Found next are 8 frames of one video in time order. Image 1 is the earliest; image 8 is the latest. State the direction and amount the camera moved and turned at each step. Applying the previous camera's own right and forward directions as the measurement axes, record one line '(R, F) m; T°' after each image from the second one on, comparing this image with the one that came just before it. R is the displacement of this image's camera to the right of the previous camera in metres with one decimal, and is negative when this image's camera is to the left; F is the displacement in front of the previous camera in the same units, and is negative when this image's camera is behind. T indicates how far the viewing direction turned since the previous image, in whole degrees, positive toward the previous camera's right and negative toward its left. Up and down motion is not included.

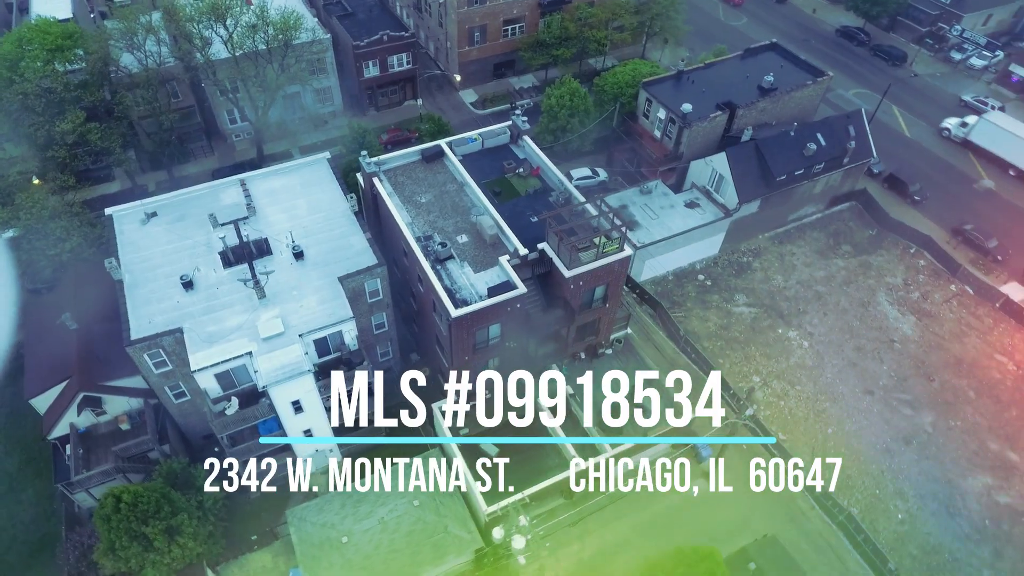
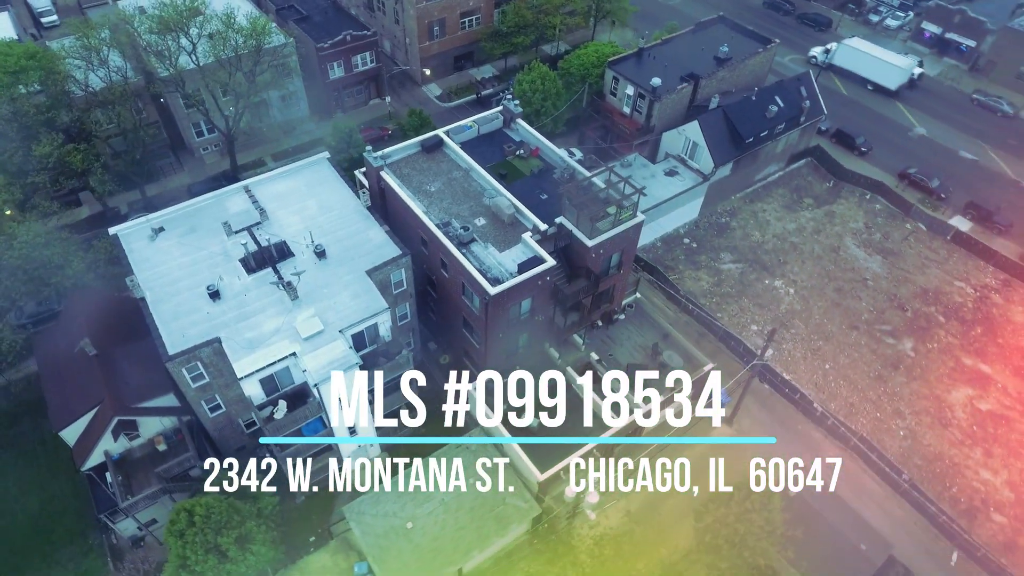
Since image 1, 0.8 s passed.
(-4.9, -0.9) m; +6°
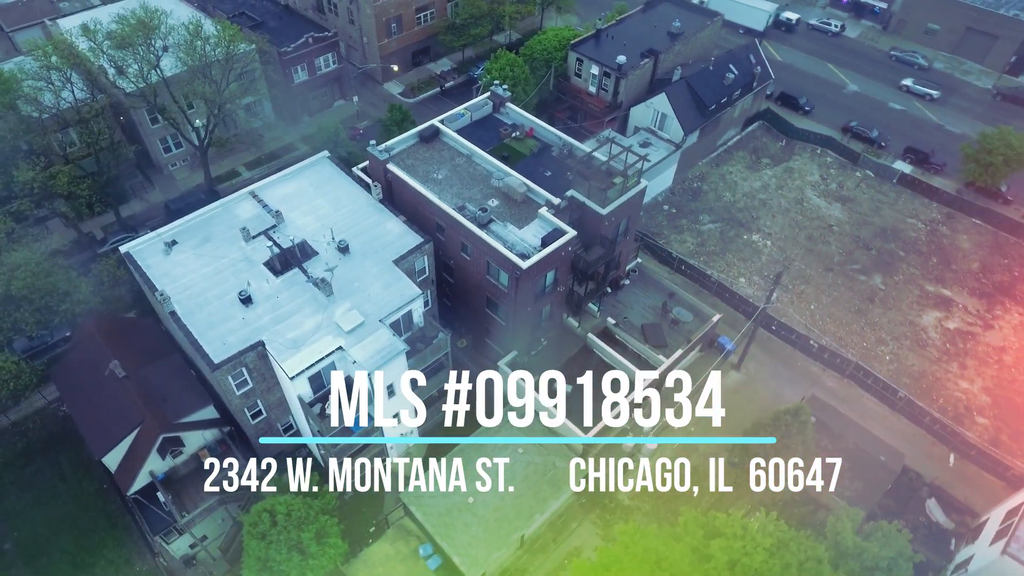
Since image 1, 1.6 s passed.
(-5.1, -1.0) m; +6°
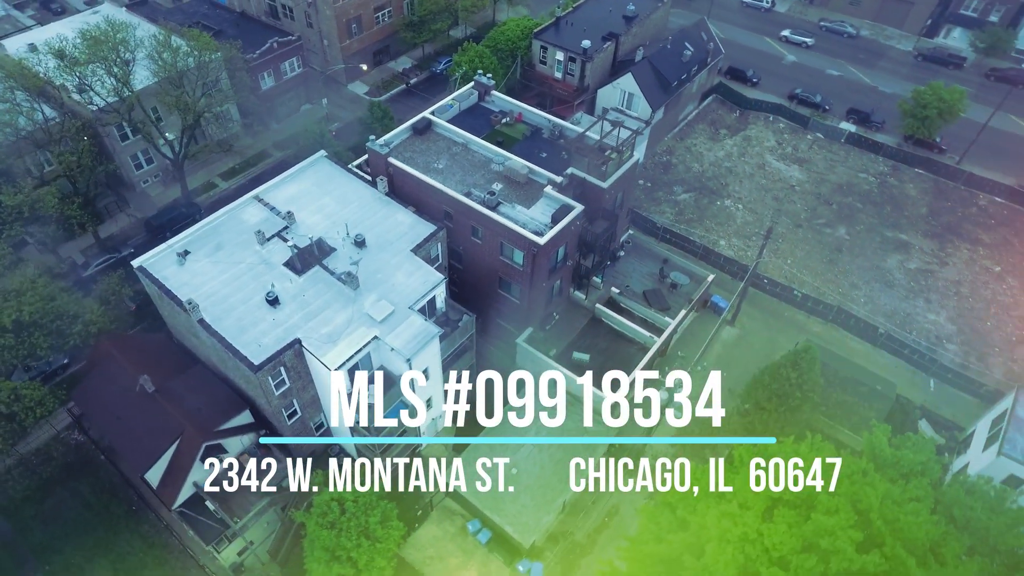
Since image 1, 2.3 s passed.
(-4.3, -1.1) m; +5°
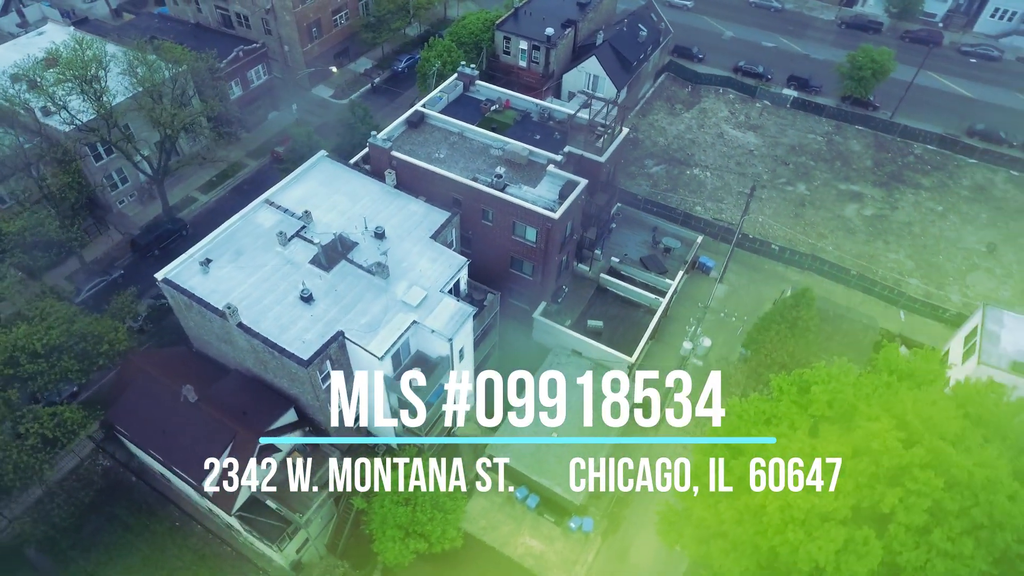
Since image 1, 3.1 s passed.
(-4.7, -1.3) m; +6°
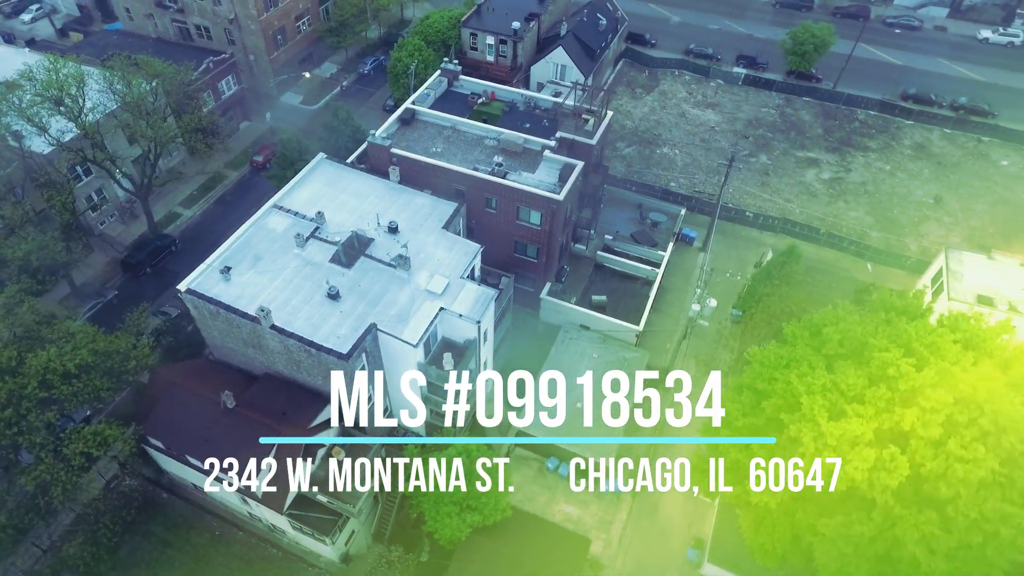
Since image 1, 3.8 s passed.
(-3.9, -1.3) m; +5°
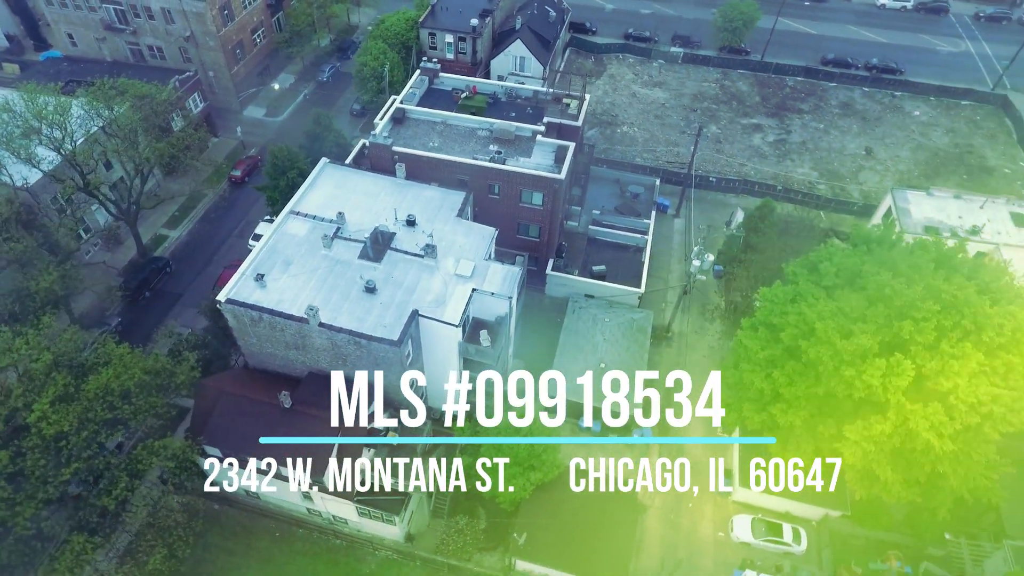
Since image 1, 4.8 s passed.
(-5.4, -2.1) m; +6°
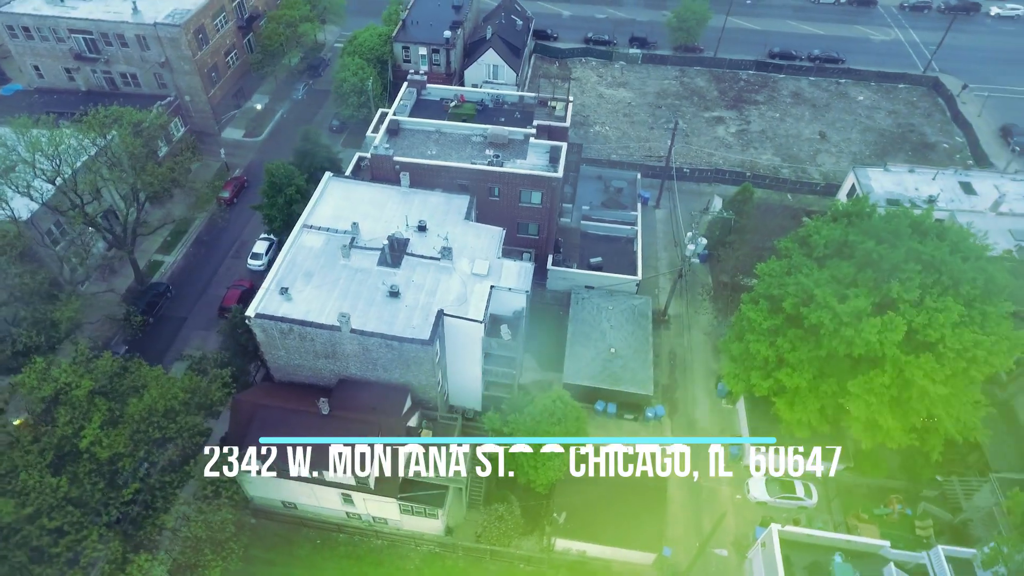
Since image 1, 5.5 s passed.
(-3.7, -1.6) m; +4°
